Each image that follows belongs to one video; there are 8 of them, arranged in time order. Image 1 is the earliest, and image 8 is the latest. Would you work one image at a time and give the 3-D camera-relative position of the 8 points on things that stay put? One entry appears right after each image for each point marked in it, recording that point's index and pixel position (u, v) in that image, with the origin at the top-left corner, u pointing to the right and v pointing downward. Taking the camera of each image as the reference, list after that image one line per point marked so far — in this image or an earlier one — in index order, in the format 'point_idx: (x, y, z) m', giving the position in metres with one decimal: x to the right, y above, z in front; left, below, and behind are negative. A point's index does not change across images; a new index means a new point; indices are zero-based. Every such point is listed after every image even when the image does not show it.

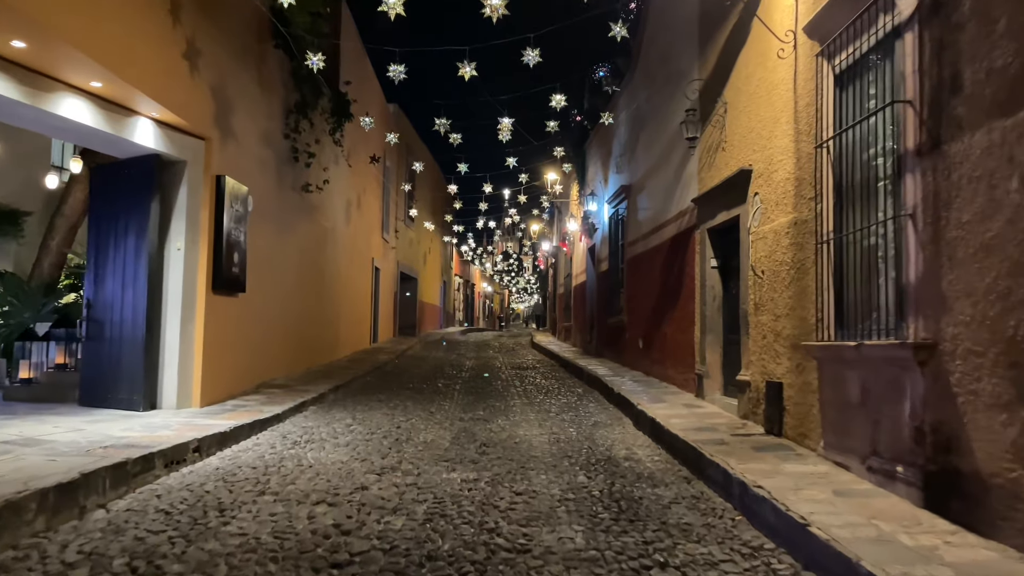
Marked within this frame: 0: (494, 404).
0: (-0.2, -1.3, +9.1) m
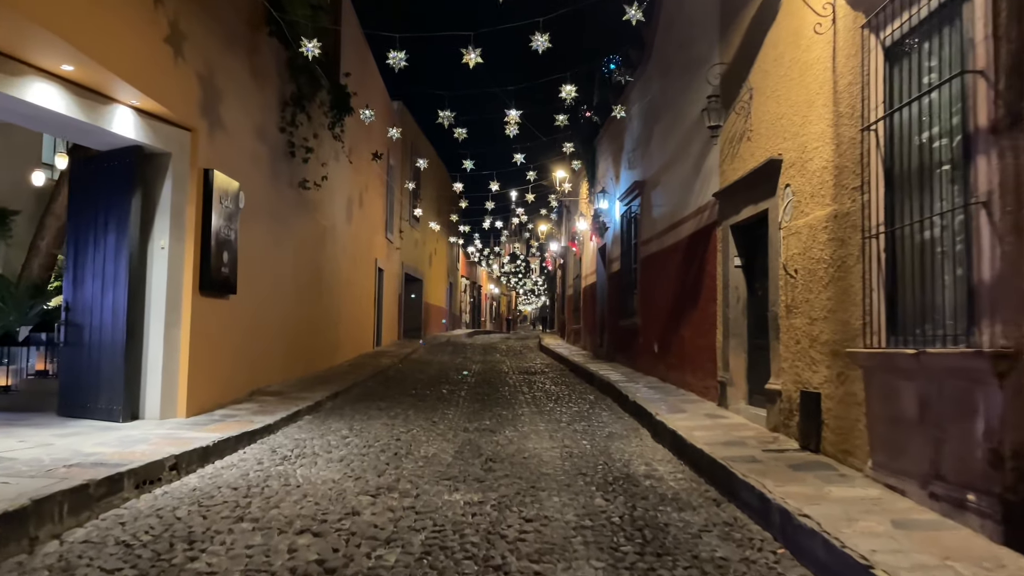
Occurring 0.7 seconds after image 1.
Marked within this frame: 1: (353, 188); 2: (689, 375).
0: (-0.1, -1.3, +8.5) m
1: (-2.7, +1.7, +13.9) m
2: (+1.9, -0.9, +8.6) m
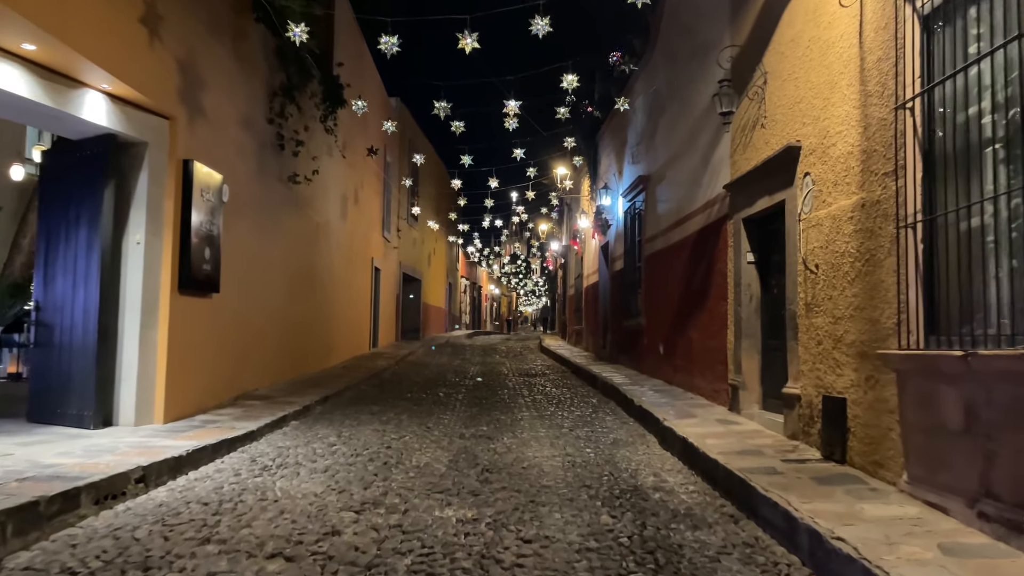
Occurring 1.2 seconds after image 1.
0: (-0.1, -1.3, +8.1) m
1: (-2.7, +1.7, +13.4) m
2: (+1.8, -0.9, +8.1) m
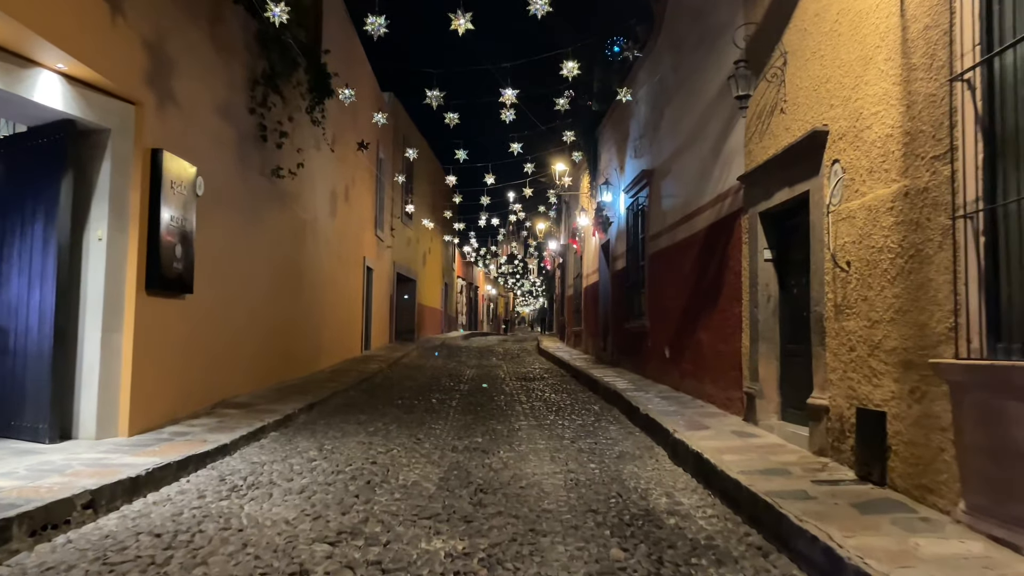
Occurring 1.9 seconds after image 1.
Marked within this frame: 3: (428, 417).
0: (-0.2, -1.3, +7.5) m
1: (-2.7, +1.7, +12.9) m
2: (+1.8, -0.9, +7.6) m
3: (-0.8, -1.3, +8.2) m
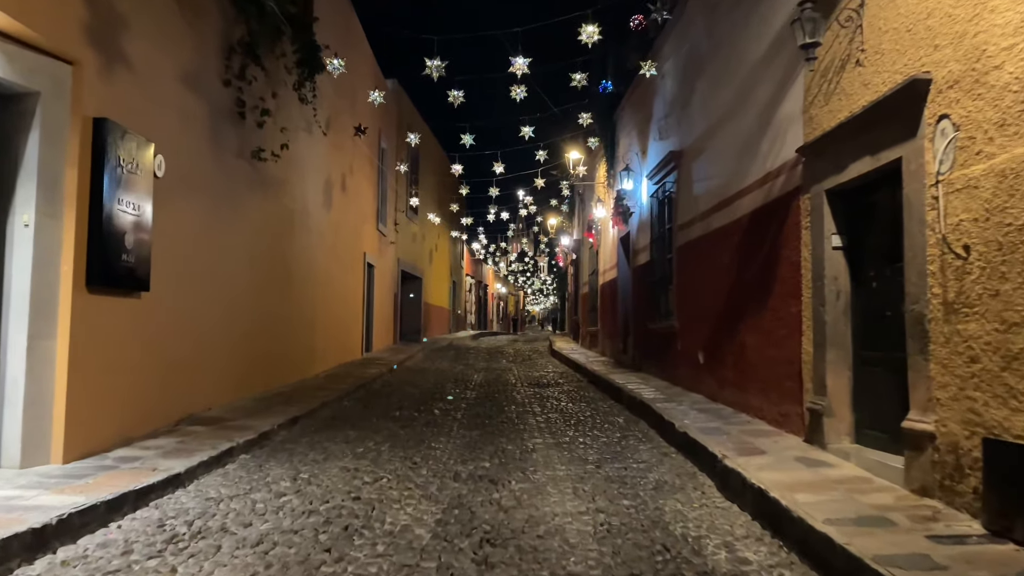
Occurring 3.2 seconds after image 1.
0: (-0.1, -1.2, +6.4) m
1: (-2.6, +1.7, +11.8) m
2: (+1.9, -0.9, +6.5) m
3: (-0.7, -1.3, +7.1) m
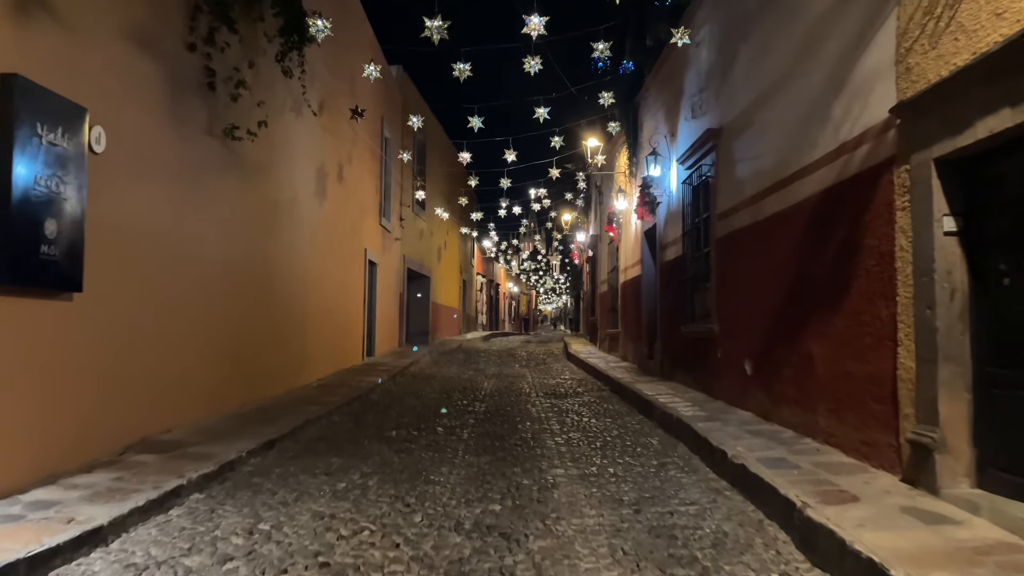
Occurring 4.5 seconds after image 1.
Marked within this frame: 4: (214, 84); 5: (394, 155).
0: (0.0, -1.2, +5.3) m
1: (-2.4, +1.7, +10.7) m
2: (+2.0, -0.8, +5.3) m
3: (-0.6, -1.2, +6.0) m
4: (-2.5, +1.7, +6.8) m
5: (-2.2, +2.5, +15.5) m
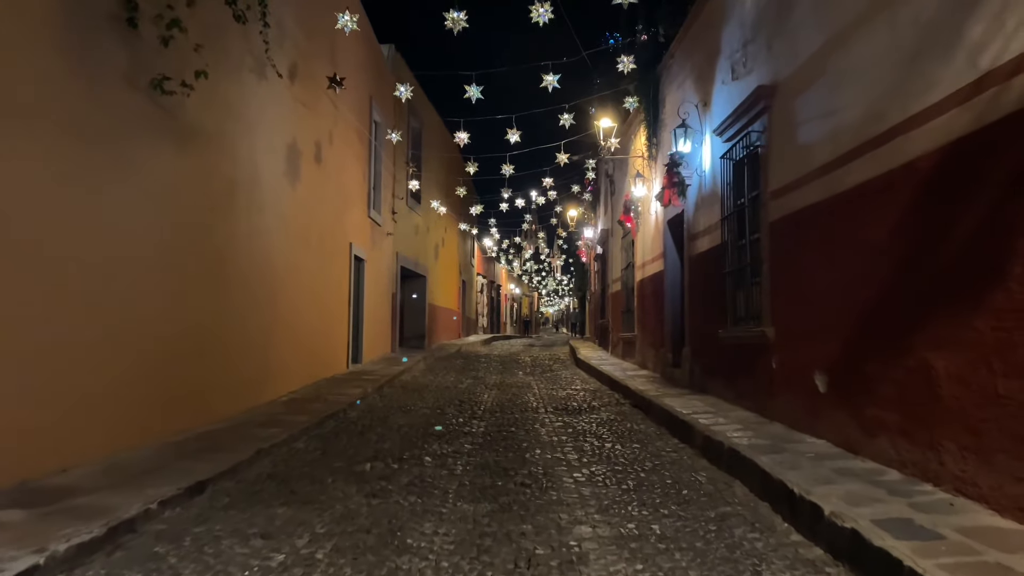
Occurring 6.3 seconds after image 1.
0: (+0.1, -1.2, +3.8) m
1: (-2.4, +1.8, +9.2) m
2: (+2.1, -0.8, +3.8) m
3: (-0.6, -1.2, +4.5) m
4: (-2.5, +1.7, +5.3) m
5: (-2.2, +2.5, +14.0) m
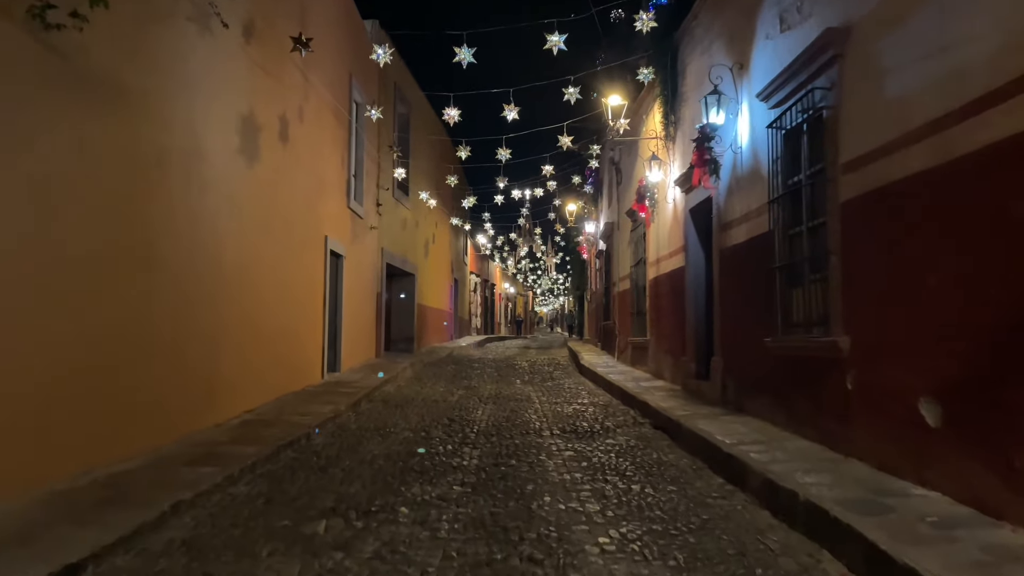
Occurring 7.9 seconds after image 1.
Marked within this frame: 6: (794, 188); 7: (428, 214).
0: (+0.1, -1.2, +2.4) m
1: (-2.4, +1.8, +7.8) m
2: (+2.1, -0.8, +2.4) m
3: (-0.6, -1.2, +3.1) m
4: (-2.4, +1.7, +3.9) m
5: (-2.2, +2.5, +12.6) m
6: (+2.0, +0.7, +5.9) m
7: (-1.9, +1.7, +18.8) m
